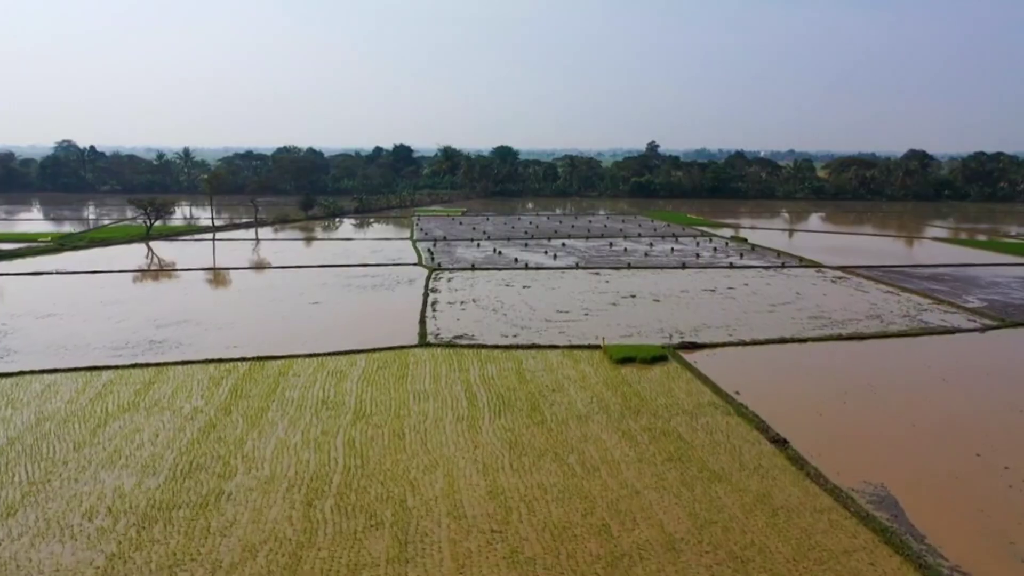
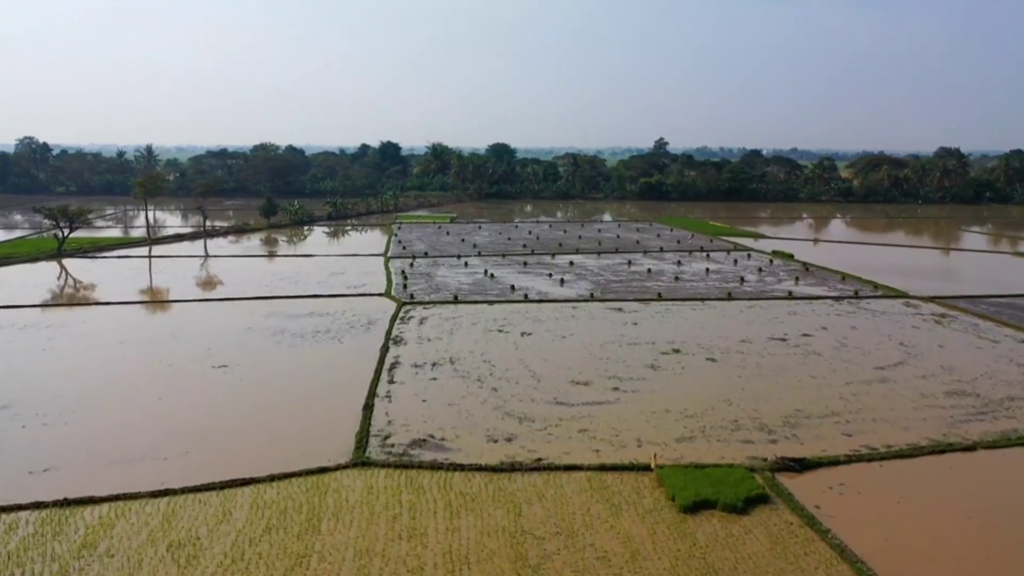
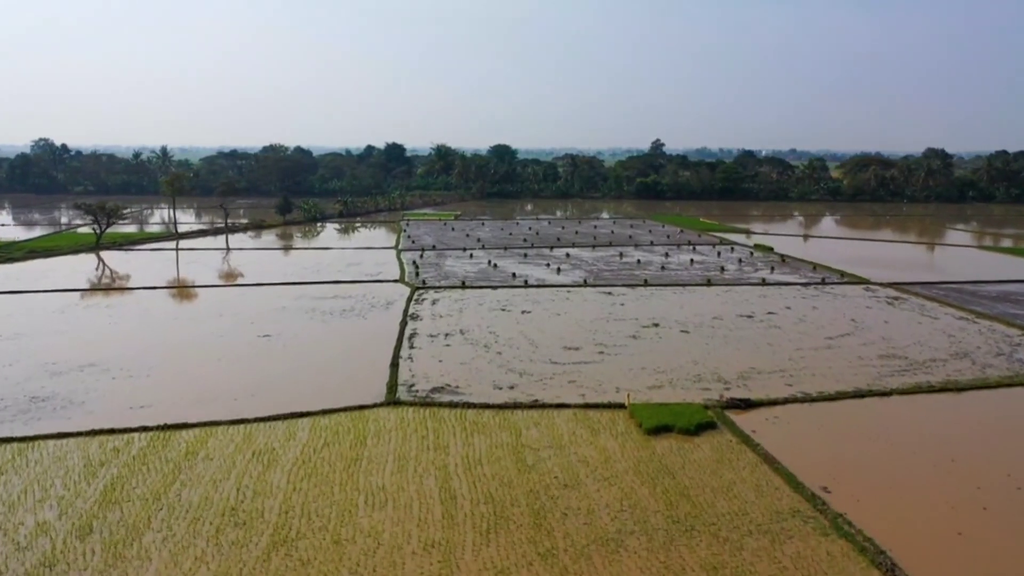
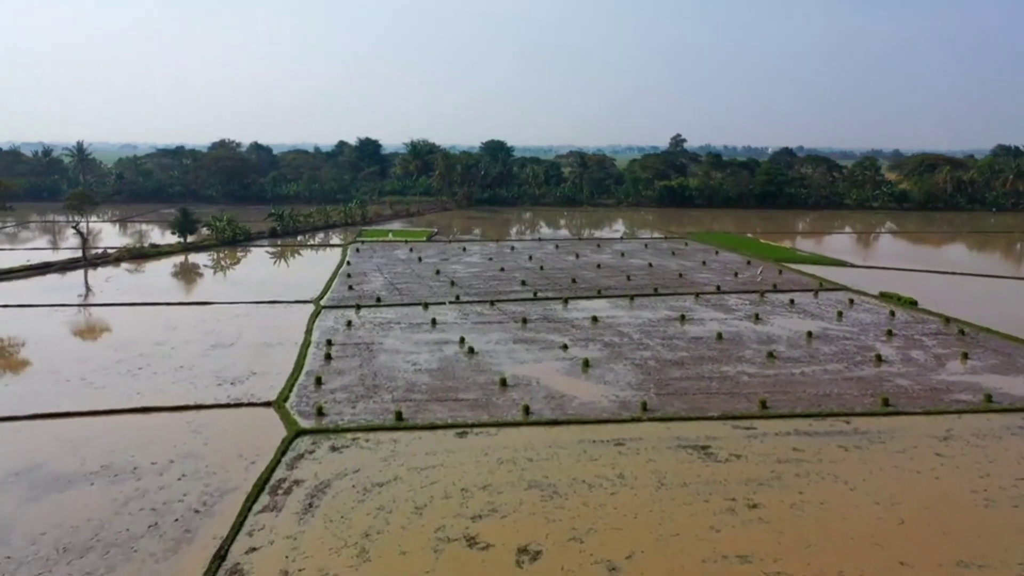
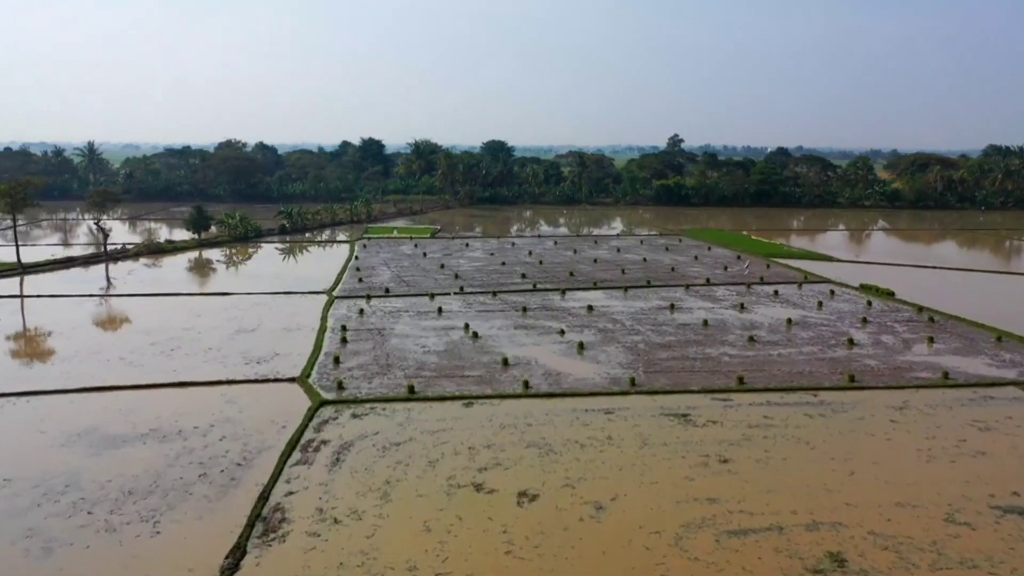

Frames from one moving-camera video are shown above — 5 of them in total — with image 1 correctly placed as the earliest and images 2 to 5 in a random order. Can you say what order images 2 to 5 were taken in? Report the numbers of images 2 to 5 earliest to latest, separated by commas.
3, 2, 5, 4
